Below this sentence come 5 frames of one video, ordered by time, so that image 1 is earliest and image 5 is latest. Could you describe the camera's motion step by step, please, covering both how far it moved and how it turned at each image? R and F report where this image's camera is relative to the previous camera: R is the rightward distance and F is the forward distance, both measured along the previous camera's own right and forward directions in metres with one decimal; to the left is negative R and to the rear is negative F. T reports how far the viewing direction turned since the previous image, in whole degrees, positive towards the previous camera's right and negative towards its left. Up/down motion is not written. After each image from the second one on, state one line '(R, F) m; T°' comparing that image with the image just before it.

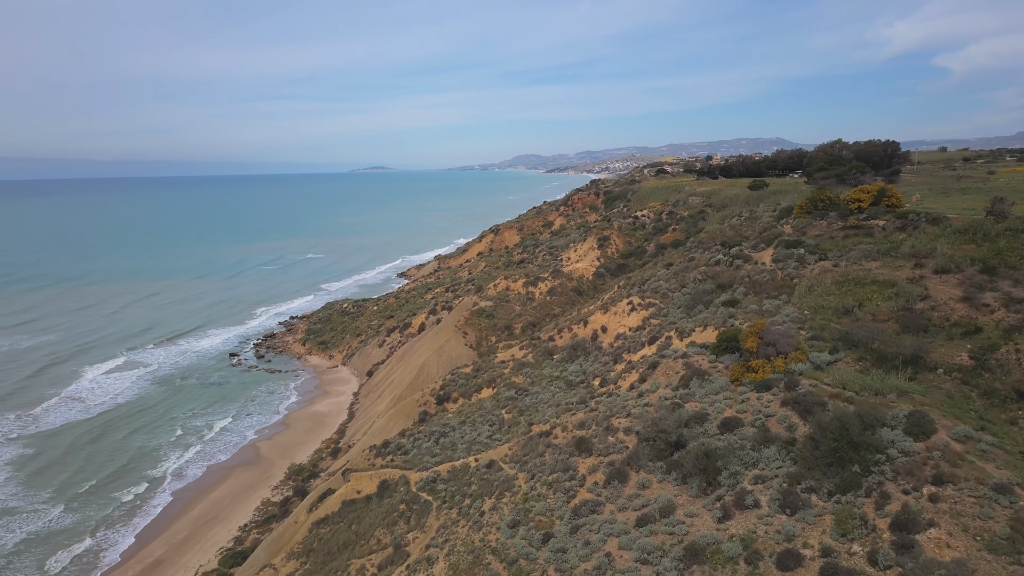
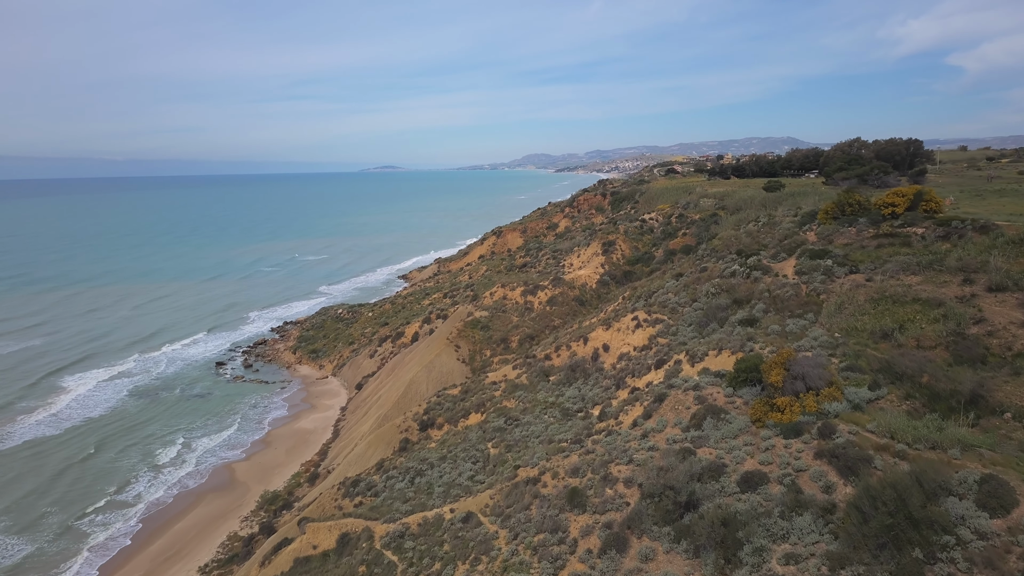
(+0.4, +1.9) m; -1°
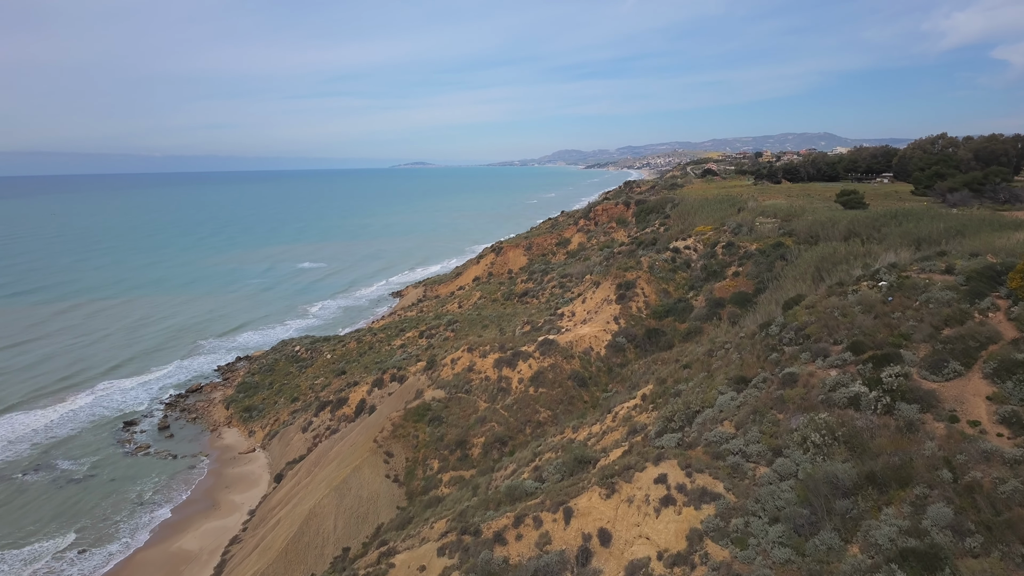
(+1.4, +8.2) m; -2°
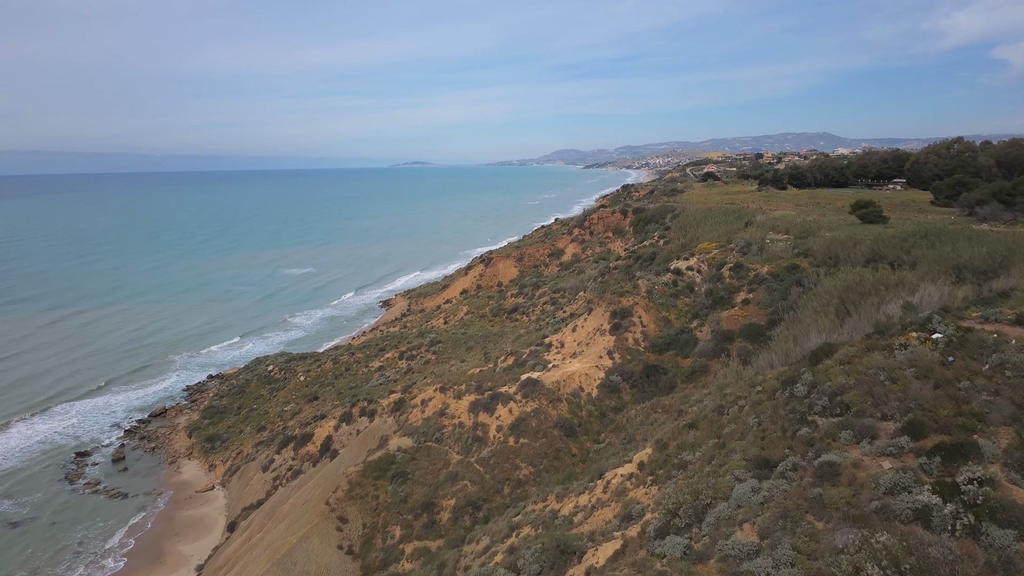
(+0.4, +2.2) m; 0°
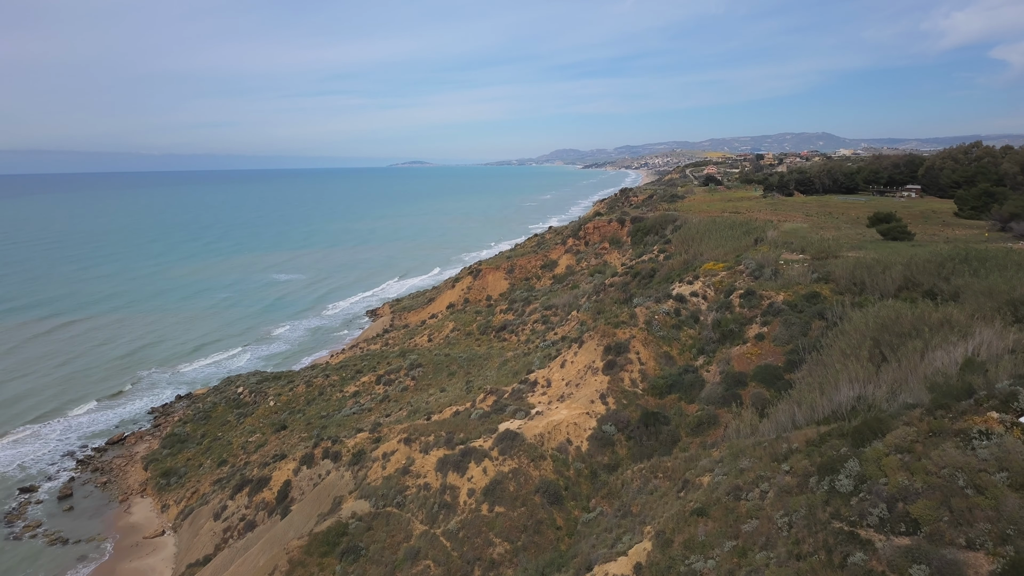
(+0.4, +2.2) m; 0°
